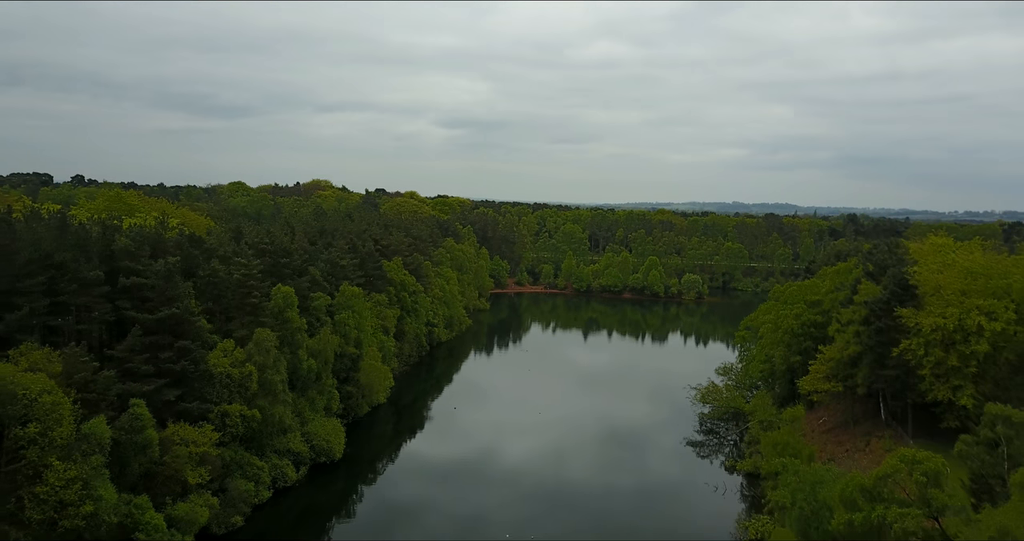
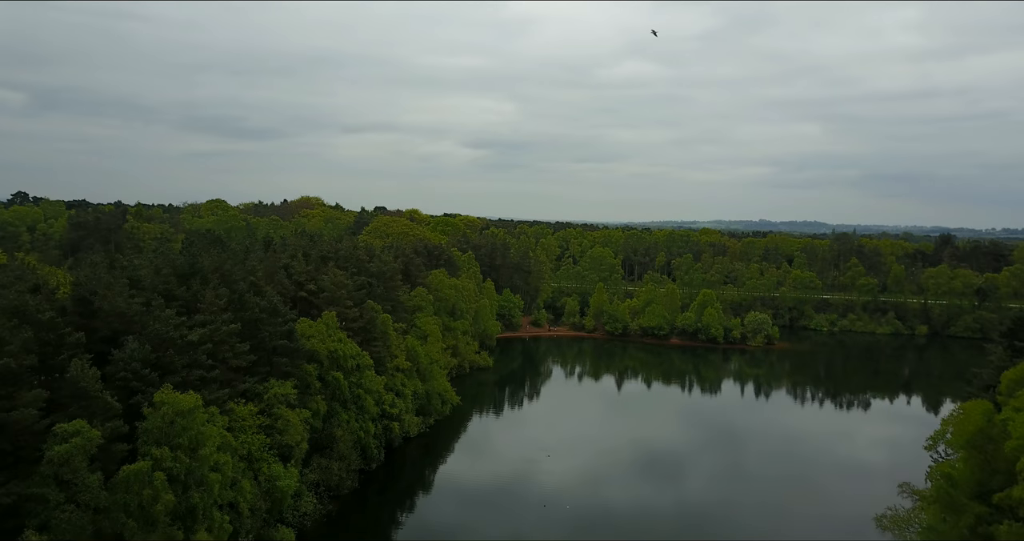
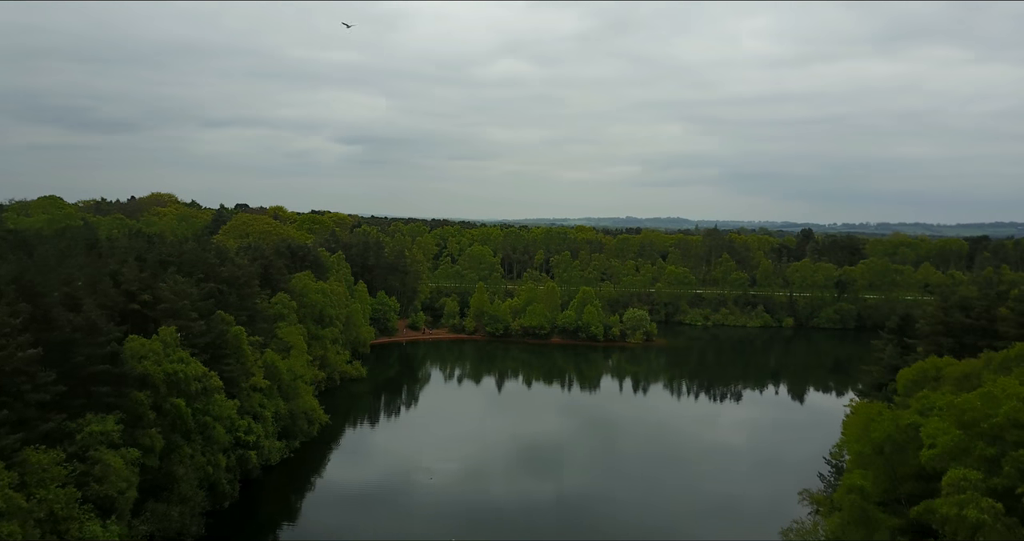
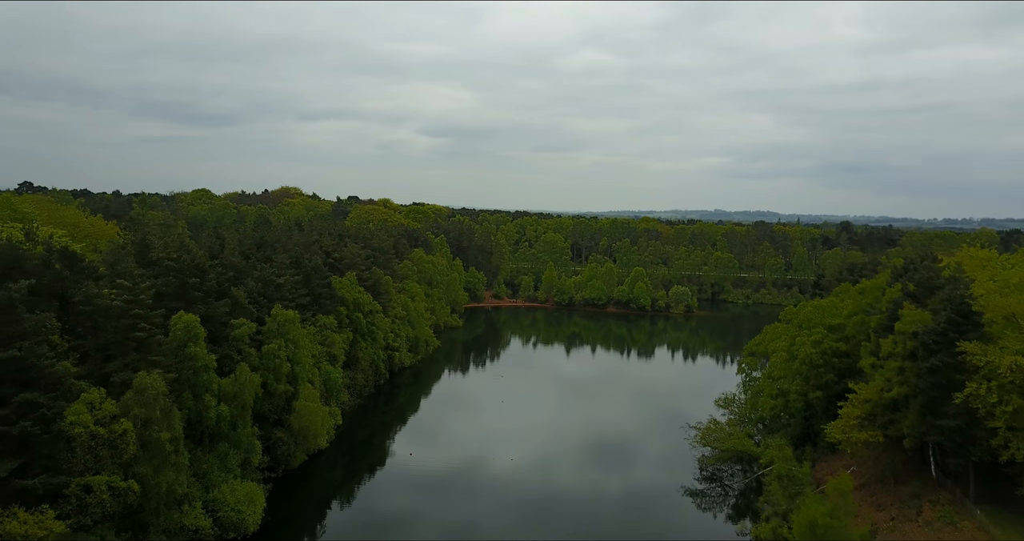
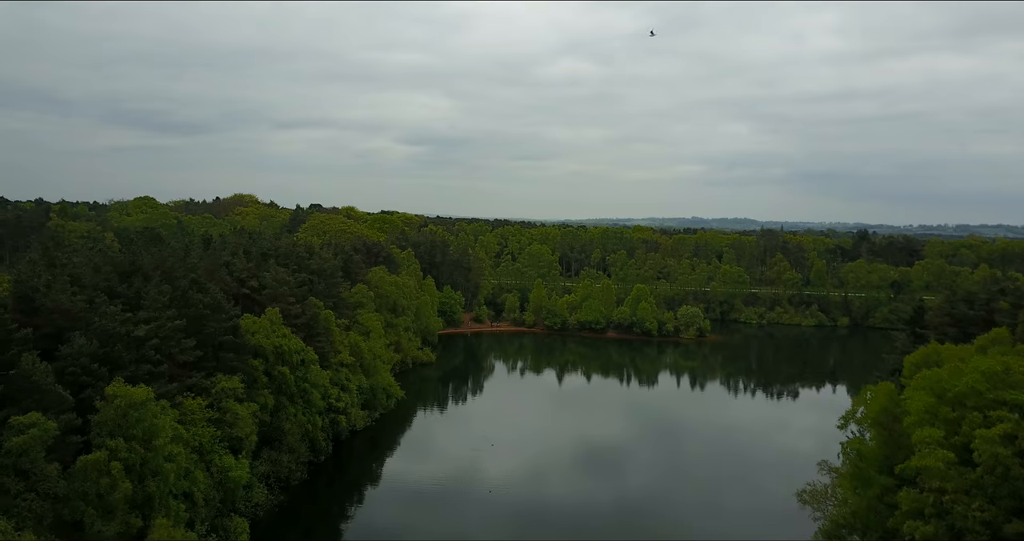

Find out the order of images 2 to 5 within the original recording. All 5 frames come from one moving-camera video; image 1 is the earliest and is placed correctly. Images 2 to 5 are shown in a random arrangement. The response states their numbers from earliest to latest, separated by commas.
4, 5, 2, 3
